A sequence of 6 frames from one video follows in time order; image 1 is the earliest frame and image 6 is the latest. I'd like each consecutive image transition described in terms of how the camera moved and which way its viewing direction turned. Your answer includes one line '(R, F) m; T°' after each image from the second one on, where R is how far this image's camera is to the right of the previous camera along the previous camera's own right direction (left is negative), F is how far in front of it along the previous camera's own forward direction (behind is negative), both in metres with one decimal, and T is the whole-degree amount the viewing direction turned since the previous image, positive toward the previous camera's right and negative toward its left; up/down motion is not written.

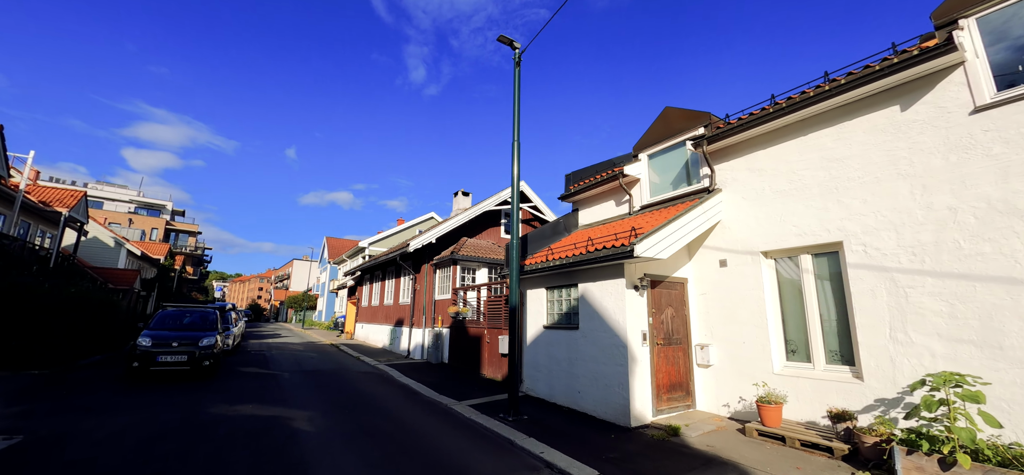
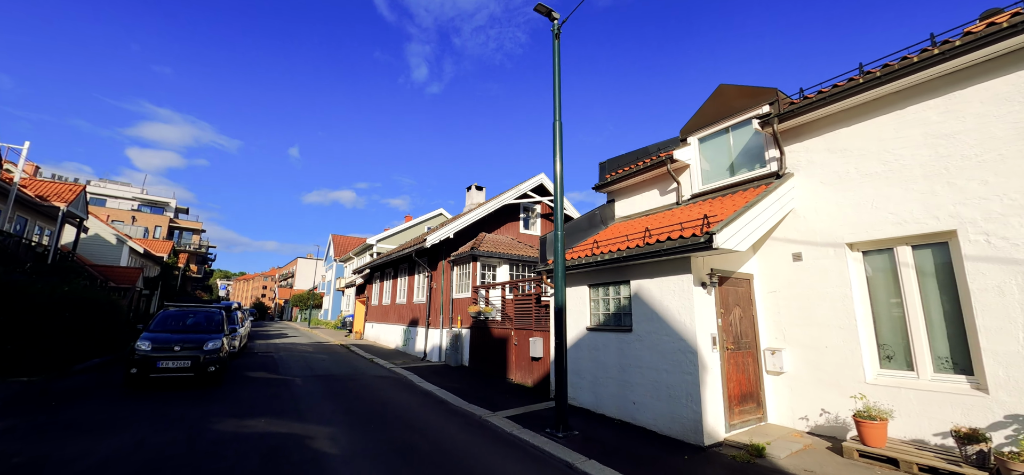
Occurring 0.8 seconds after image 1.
(-0.7, +0.9) m; 0°
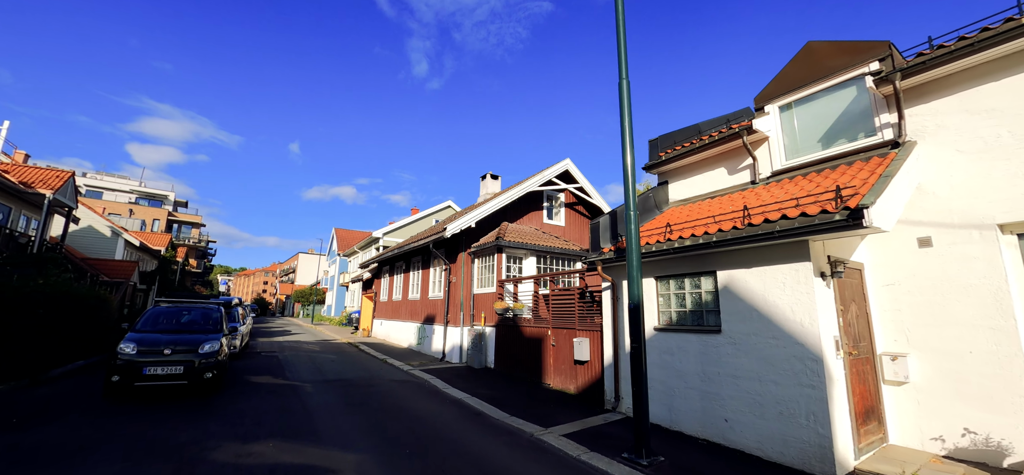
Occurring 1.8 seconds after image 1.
(-0.9, +1.3) m; 0°
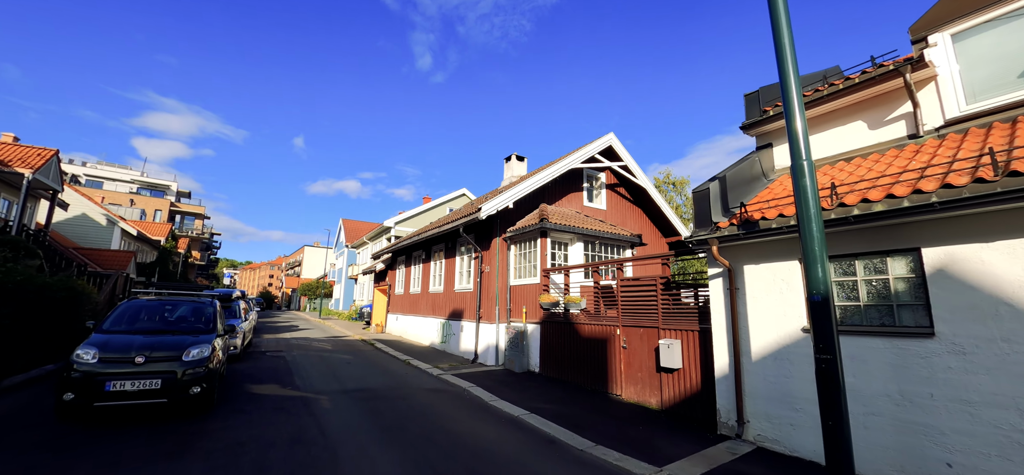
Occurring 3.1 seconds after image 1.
(-1.1, +1.8) m; -1°
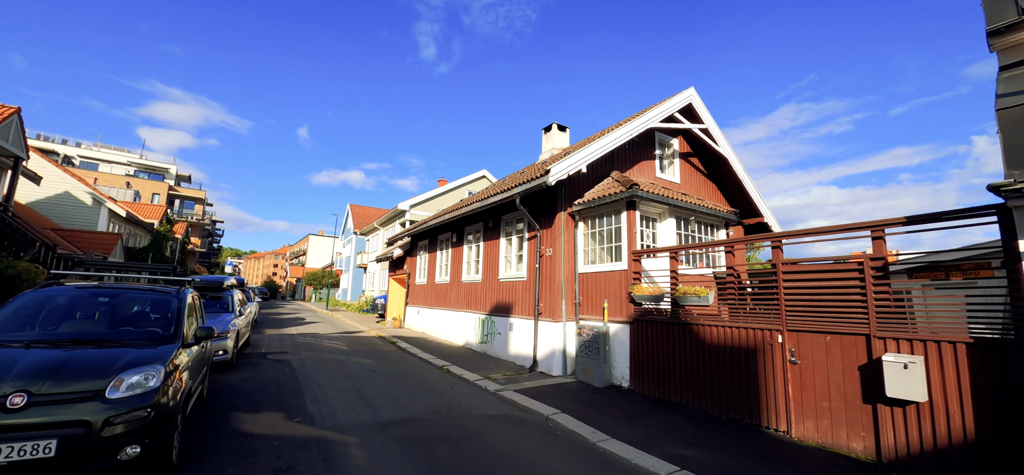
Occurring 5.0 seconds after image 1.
(-1.4, +2.5) m; 0°
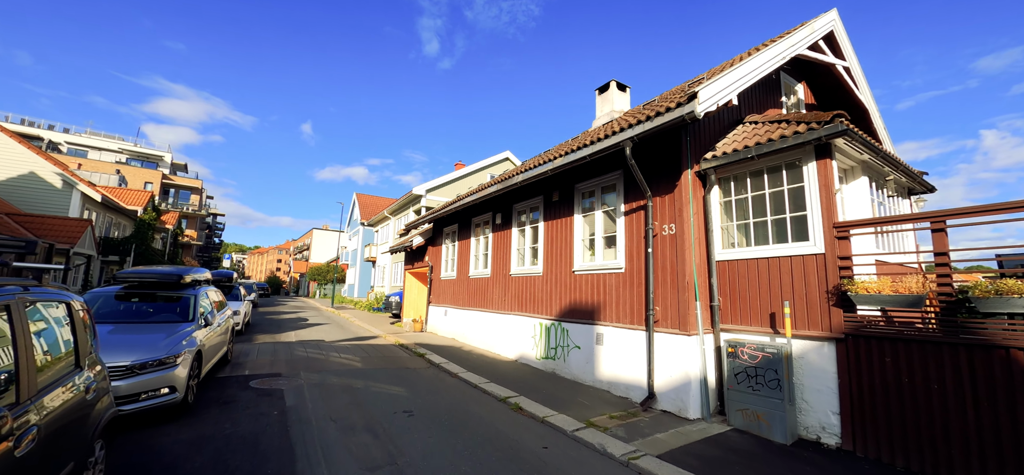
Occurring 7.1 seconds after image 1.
(-1.4, +2.9) m; 0°
